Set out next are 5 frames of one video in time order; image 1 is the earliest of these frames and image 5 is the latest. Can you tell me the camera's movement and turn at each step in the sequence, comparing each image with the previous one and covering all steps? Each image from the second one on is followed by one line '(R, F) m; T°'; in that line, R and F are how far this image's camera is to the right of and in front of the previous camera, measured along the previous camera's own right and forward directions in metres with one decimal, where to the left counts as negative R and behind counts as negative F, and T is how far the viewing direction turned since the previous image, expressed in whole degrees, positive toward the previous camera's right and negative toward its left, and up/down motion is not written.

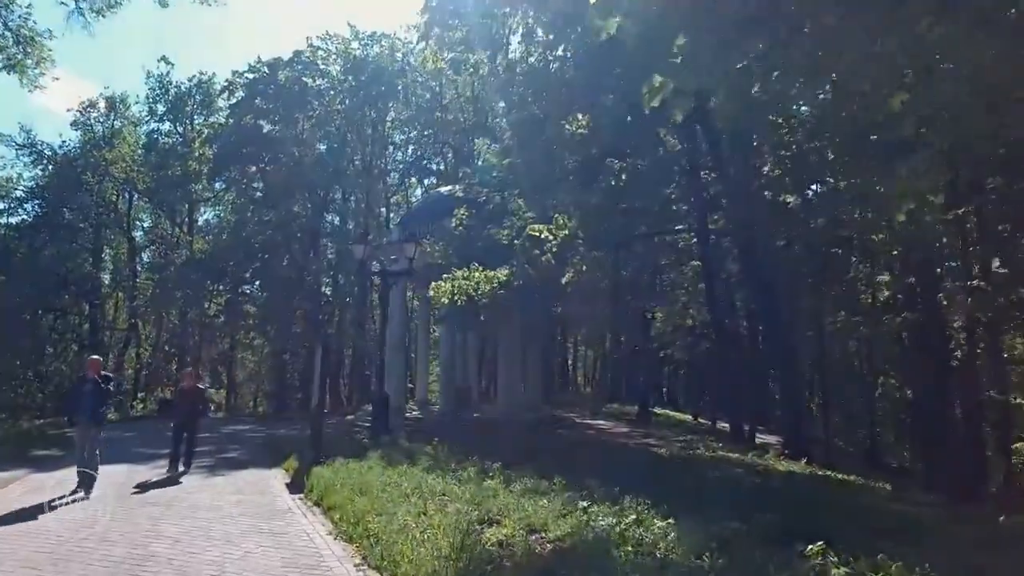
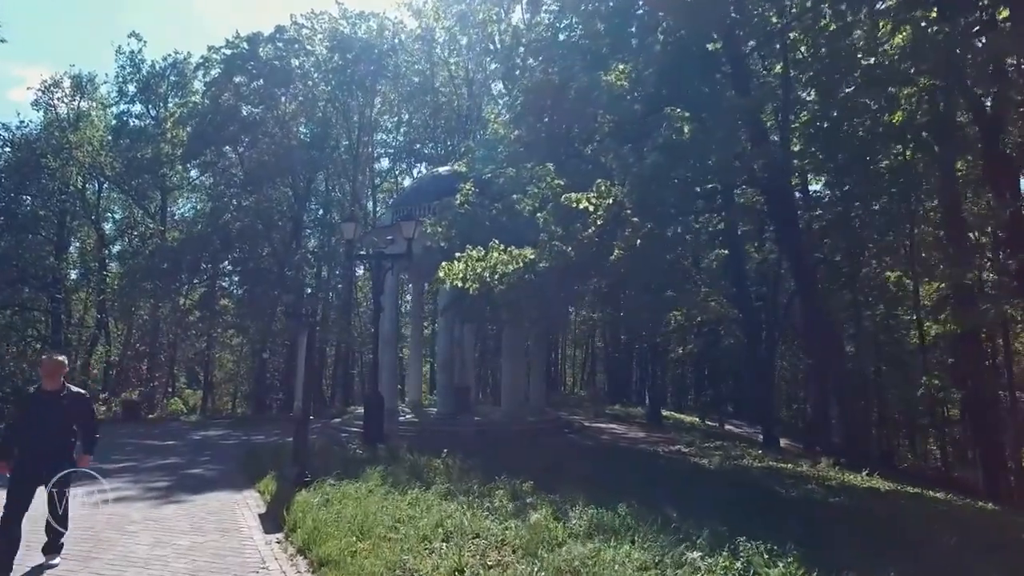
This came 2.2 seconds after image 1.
(-0.6, +3.0) m; +1°
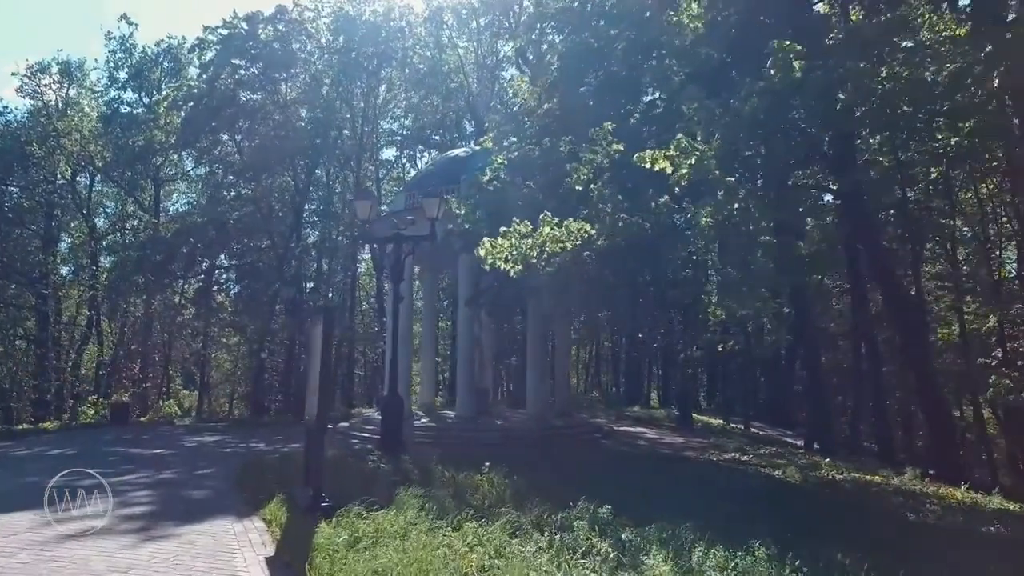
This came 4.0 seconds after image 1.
(-0.7, +2.5) m; 0°
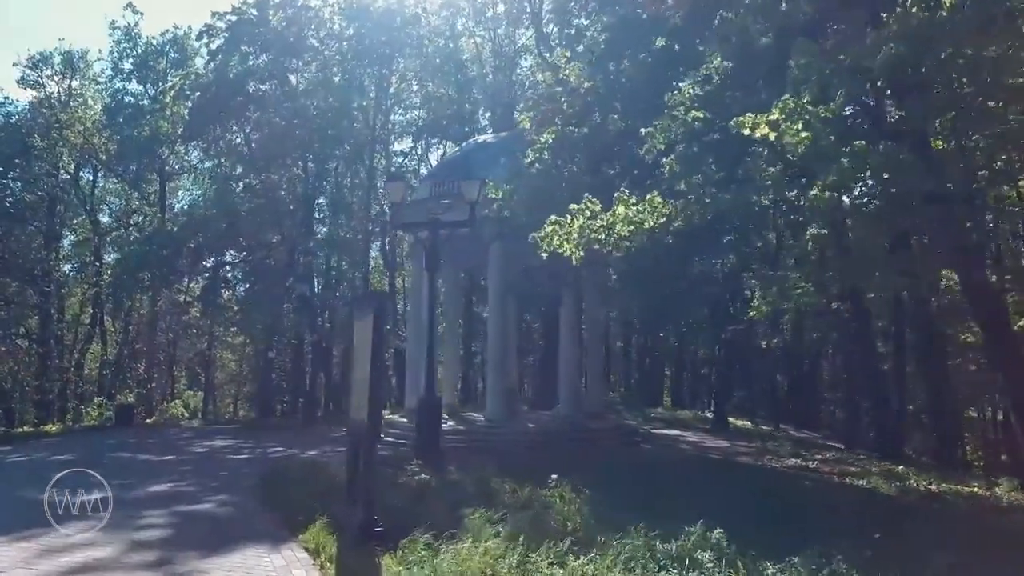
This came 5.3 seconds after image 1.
(-0.7, +1.6) m; 0°
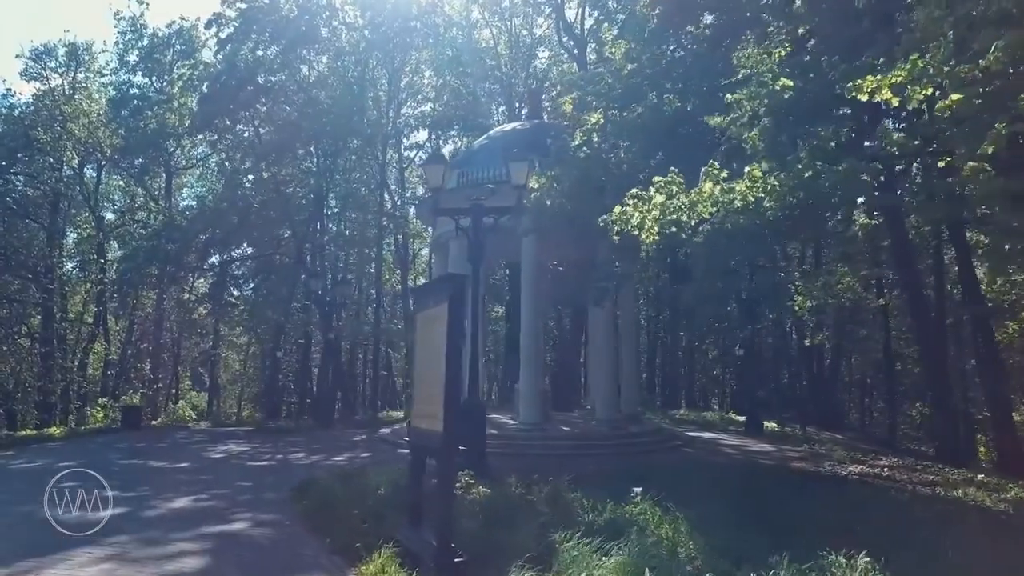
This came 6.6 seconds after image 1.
(-0.7, +1.3) m; 0°
